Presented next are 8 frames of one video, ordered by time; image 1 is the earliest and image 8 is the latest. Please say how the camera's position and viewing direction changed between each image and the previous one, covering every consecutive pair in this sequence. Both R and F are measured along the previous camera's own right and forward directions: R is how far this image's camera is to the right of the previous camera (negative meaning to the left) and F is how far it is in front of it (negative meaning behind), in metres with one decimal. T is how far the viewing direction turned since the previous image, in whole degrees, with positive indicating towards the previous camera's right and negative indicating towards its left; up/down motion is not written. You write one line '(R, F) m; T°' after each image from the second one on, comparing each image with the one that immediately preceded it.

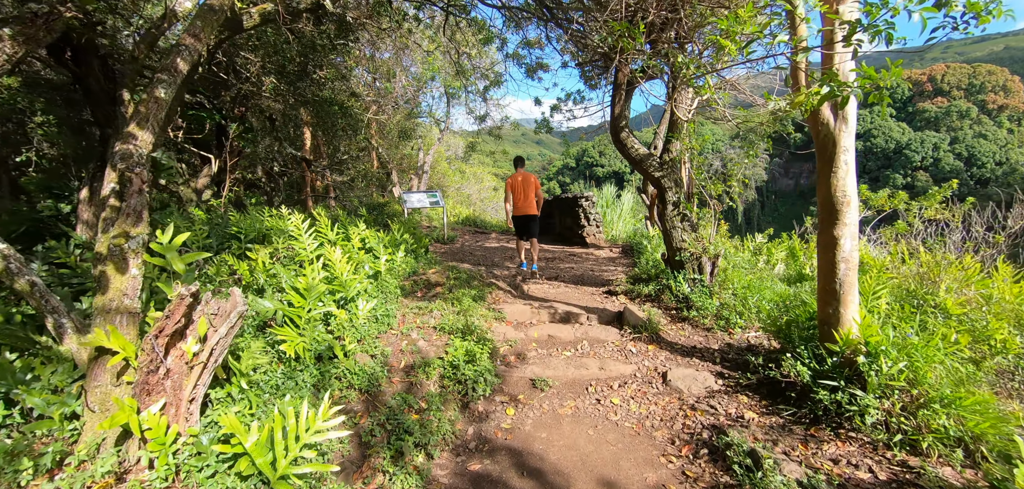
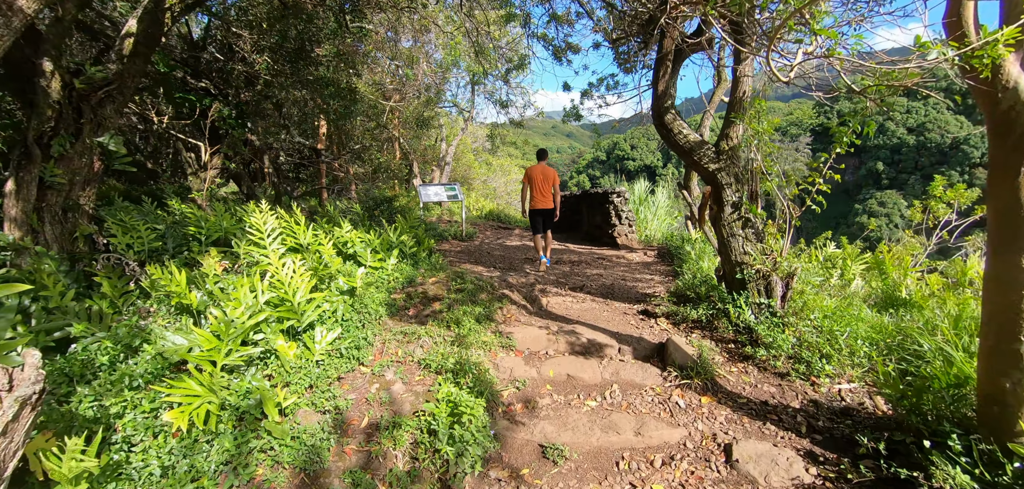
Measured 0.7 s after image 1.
(+0.1, +0.8) m; -4°
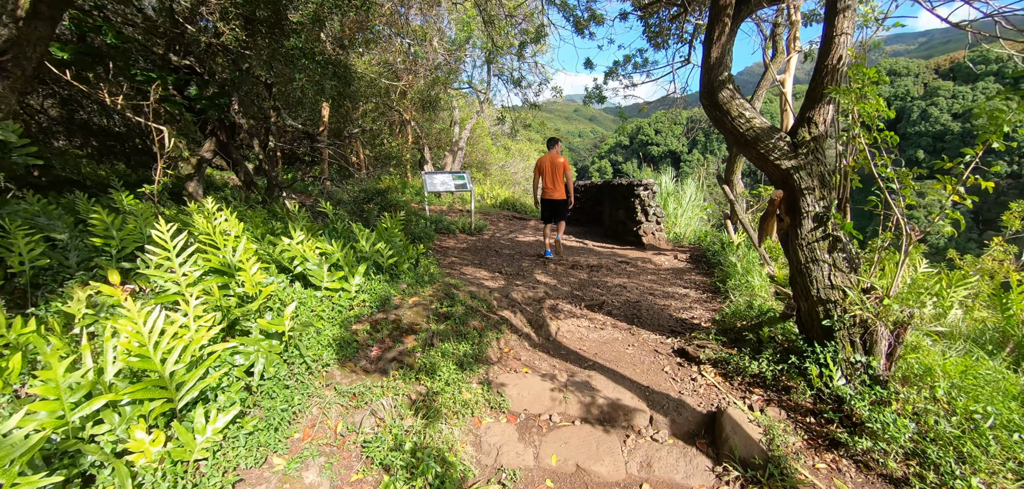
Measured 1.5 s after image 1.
(+0.1, +0.8) m; -3°
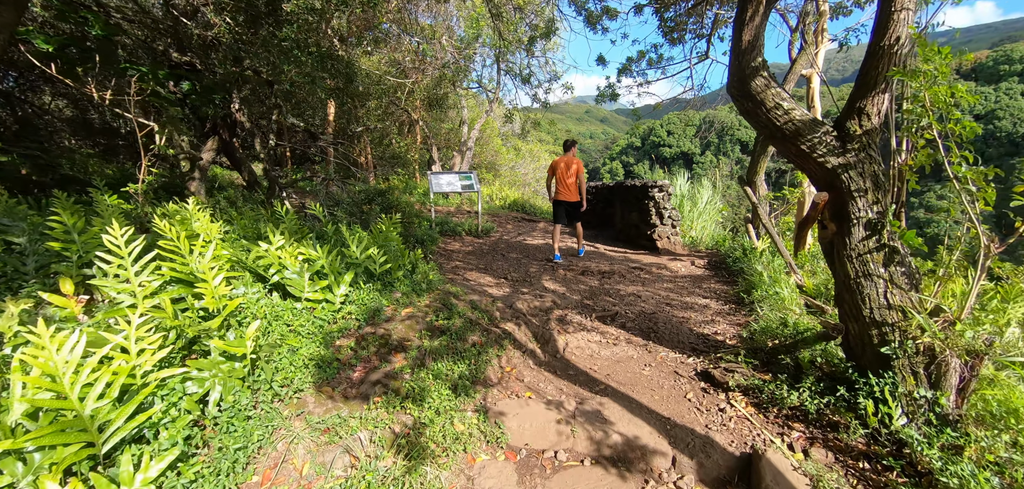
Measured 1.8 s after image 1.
(0.0, +0.3) m; -1°
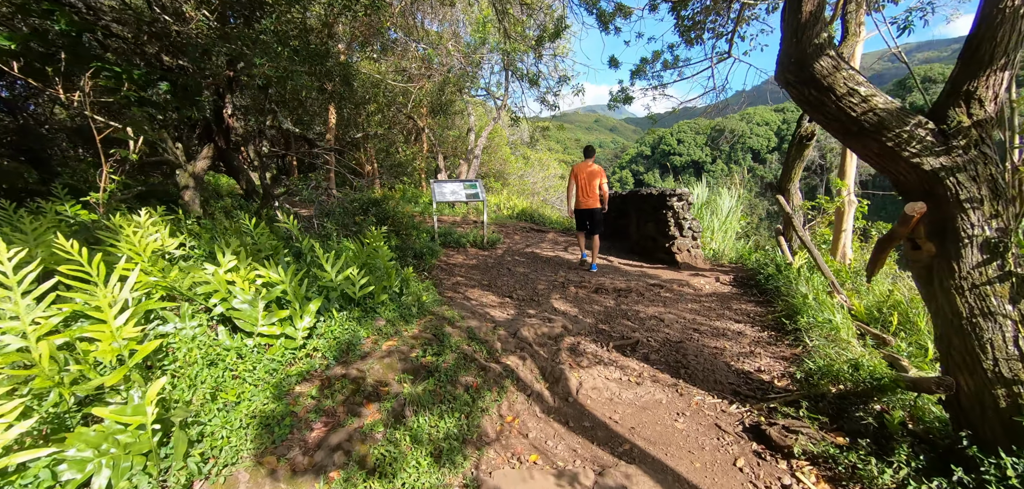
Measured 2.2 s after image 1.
(0.0, +0.5) m; -1°
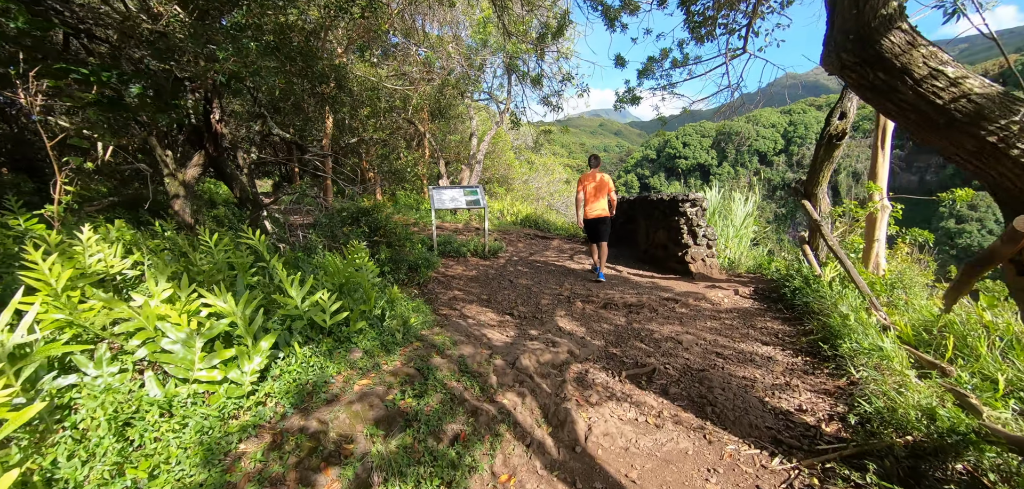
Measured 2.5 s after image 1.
(+0.1, +0.4) m; -1°
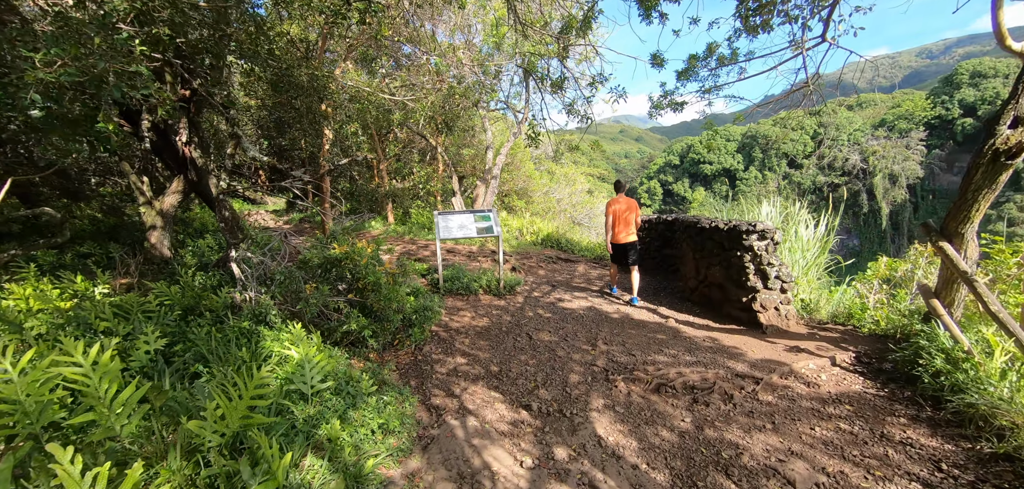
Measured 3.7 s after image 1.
(0.0, +1.1) m; -3°
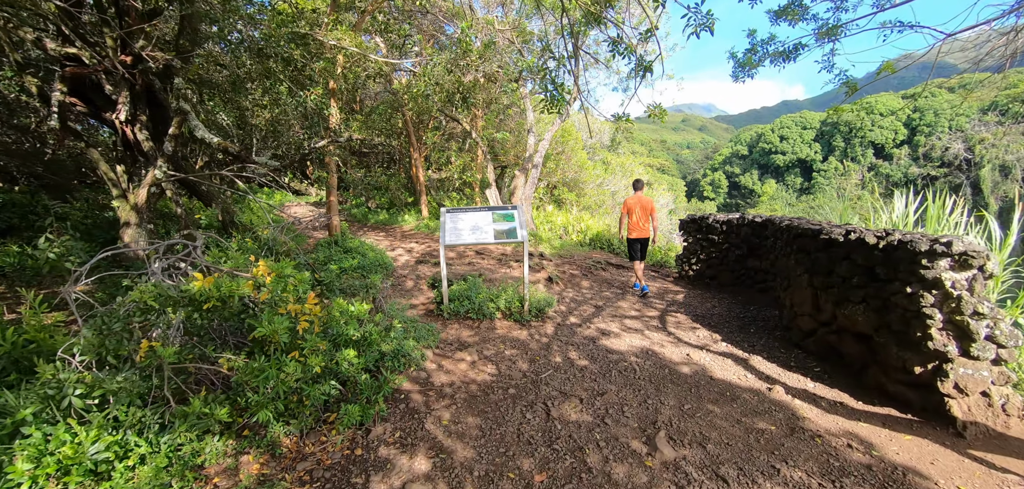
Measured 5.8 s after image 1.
(+0.3, +1.6) m; -8°
